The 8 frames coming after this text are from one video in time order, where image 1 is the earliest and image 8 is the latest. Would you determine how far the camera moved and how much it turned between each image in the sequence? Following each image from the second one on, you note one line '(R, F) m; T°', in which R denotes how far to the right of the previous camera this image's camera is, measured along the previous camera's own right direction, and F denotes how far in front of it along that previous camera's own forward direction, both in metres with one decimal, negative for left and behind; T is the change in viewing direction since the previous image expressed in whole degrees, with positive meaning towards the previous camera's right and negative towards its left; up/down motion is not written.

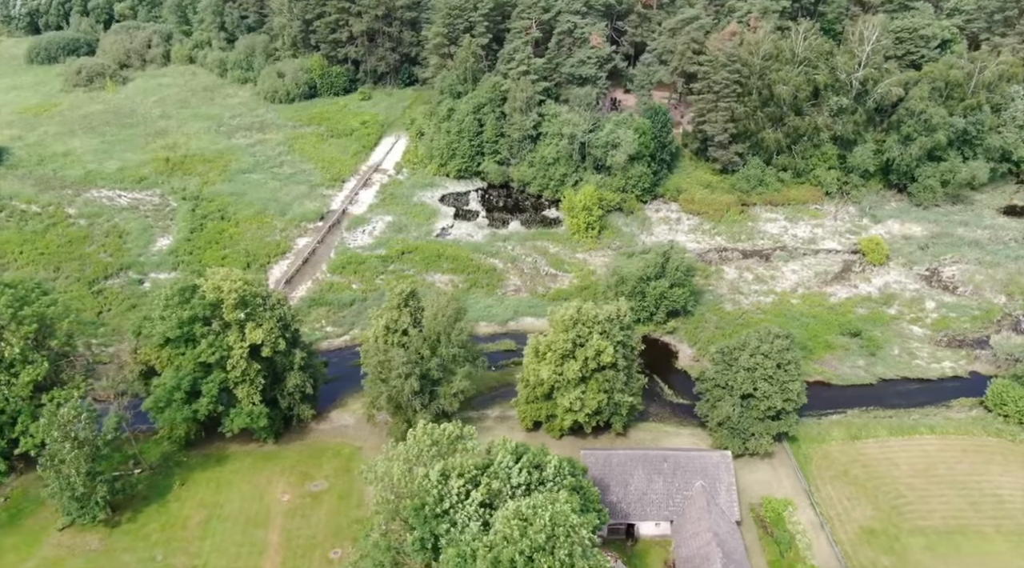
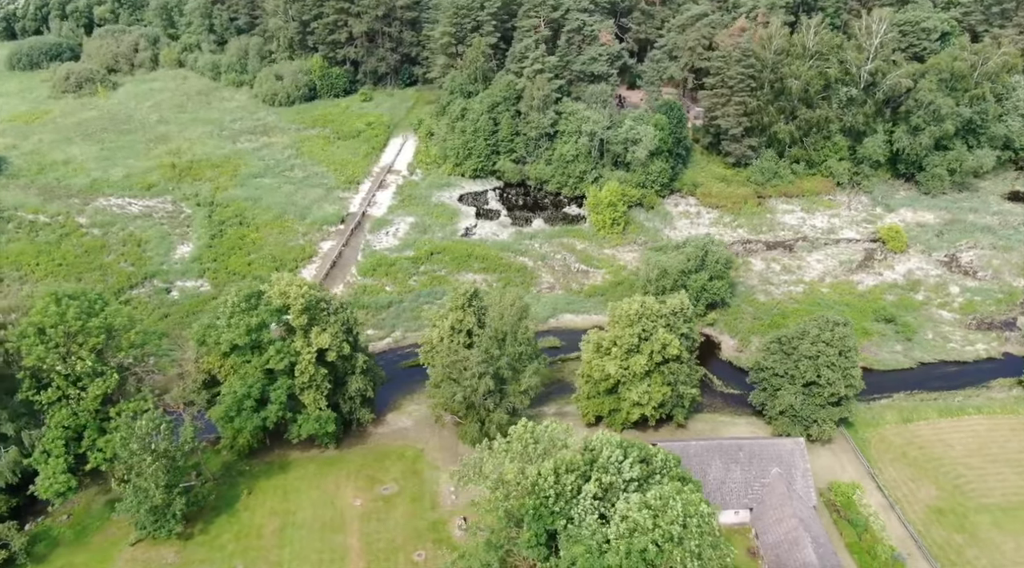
(-5.4, -0.2) m; +3°
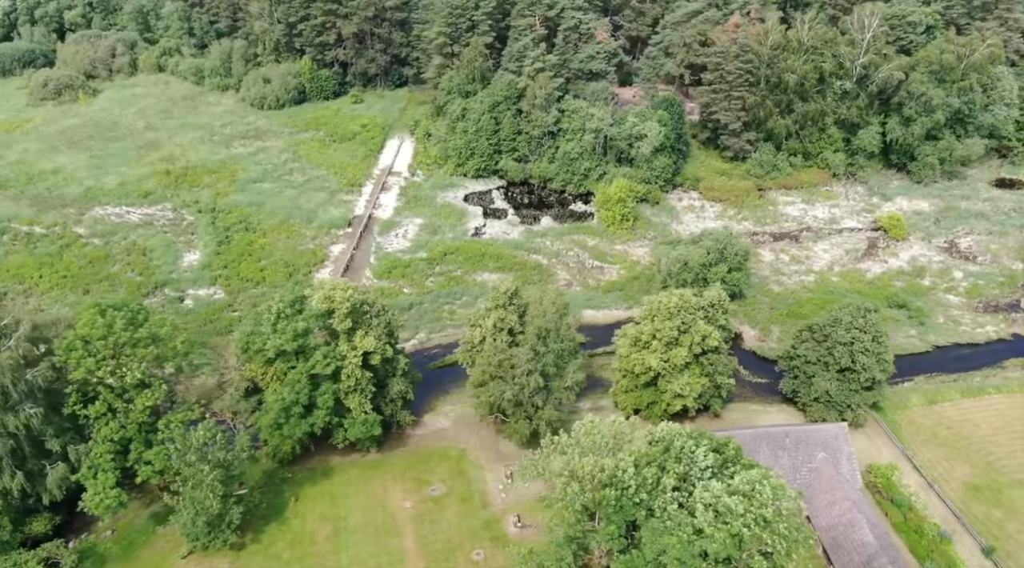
(-4.2, -0.2) m; +3°
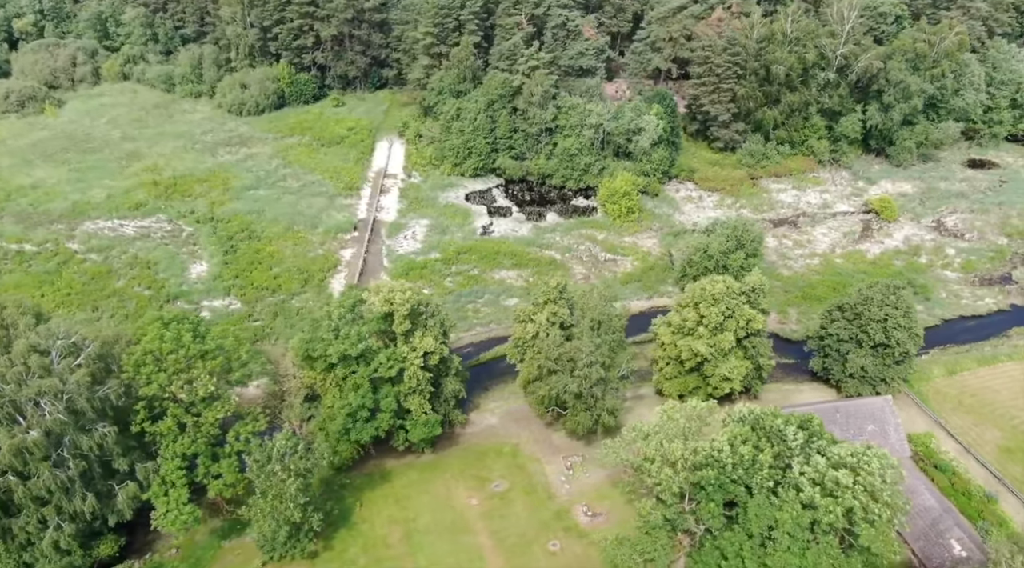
(-6.0, -0.4) m; +4°
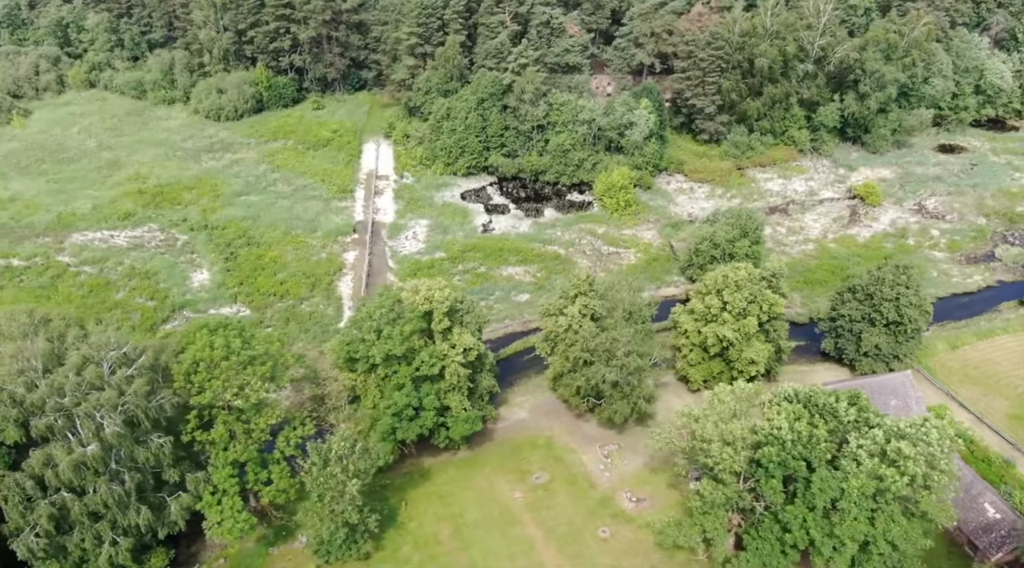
(-4.5, -0.4) m; +4°
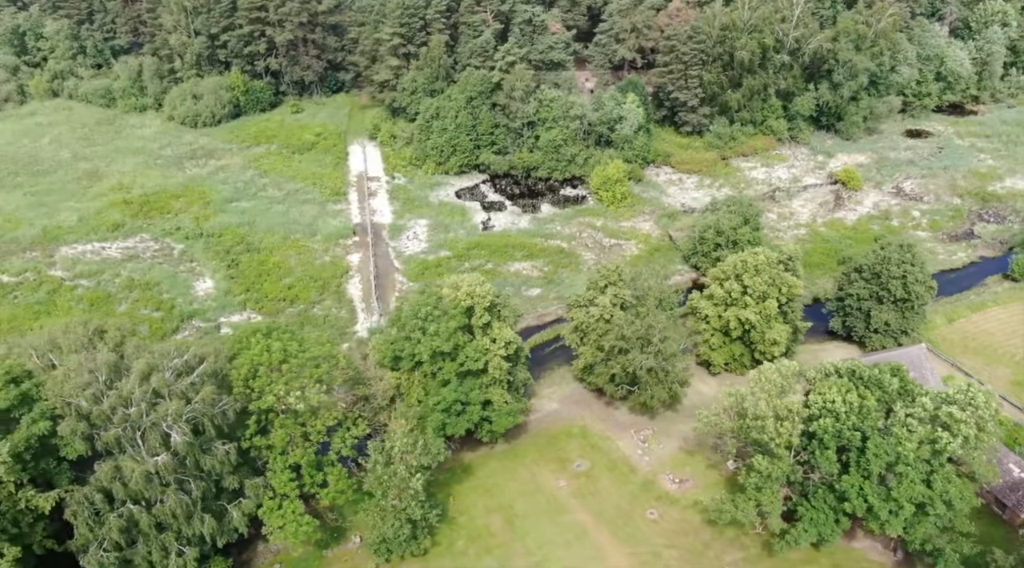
(-4.8, -0.5) m; +4°
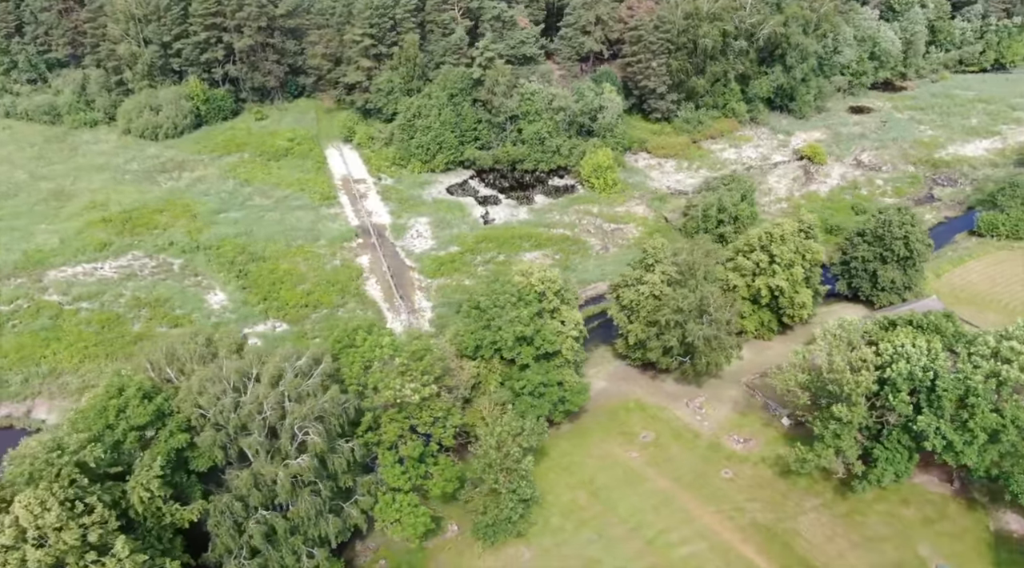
(-8.8, -0.8) m; +7°
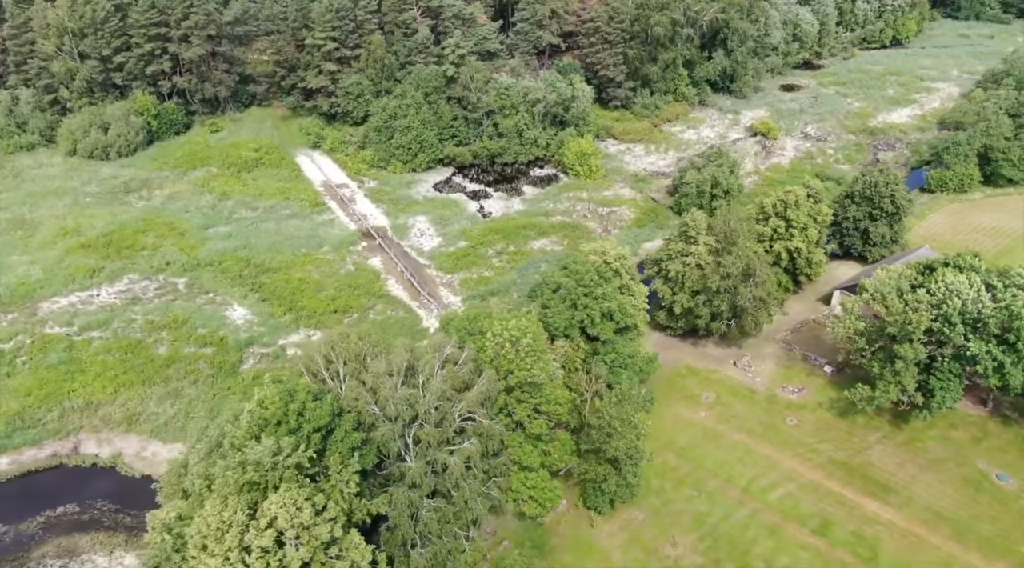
(-10.7, -0.6) m; +9°
